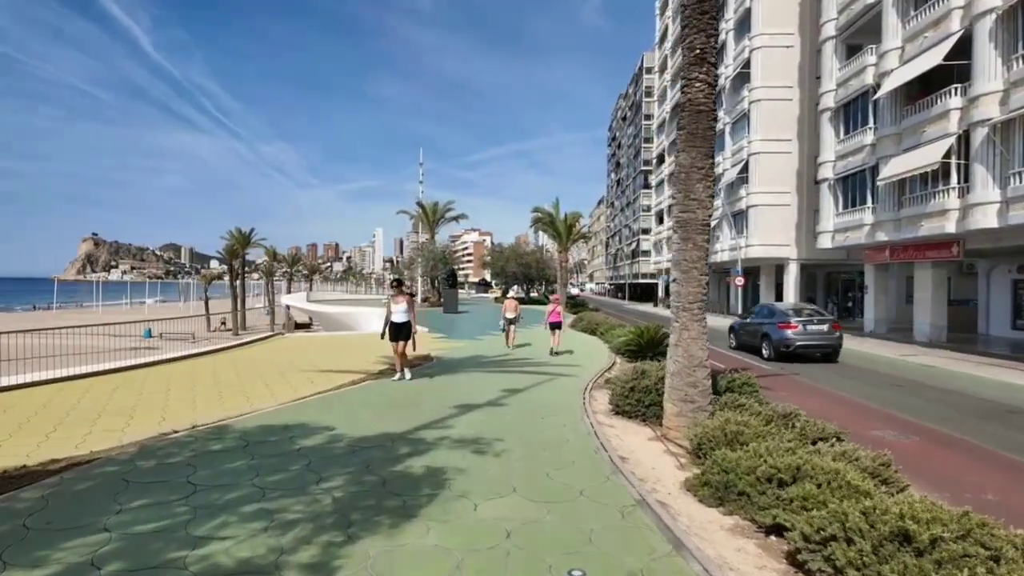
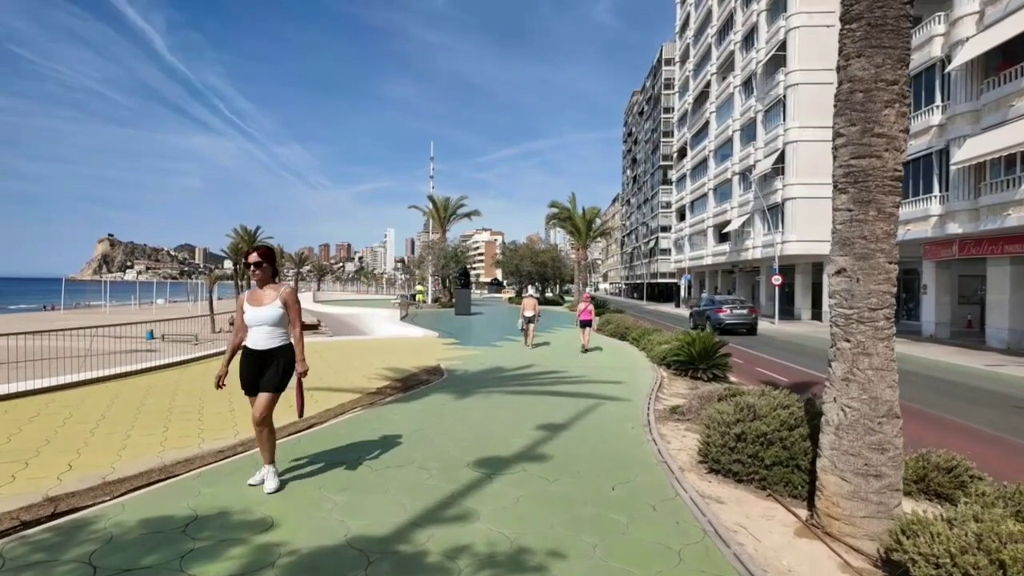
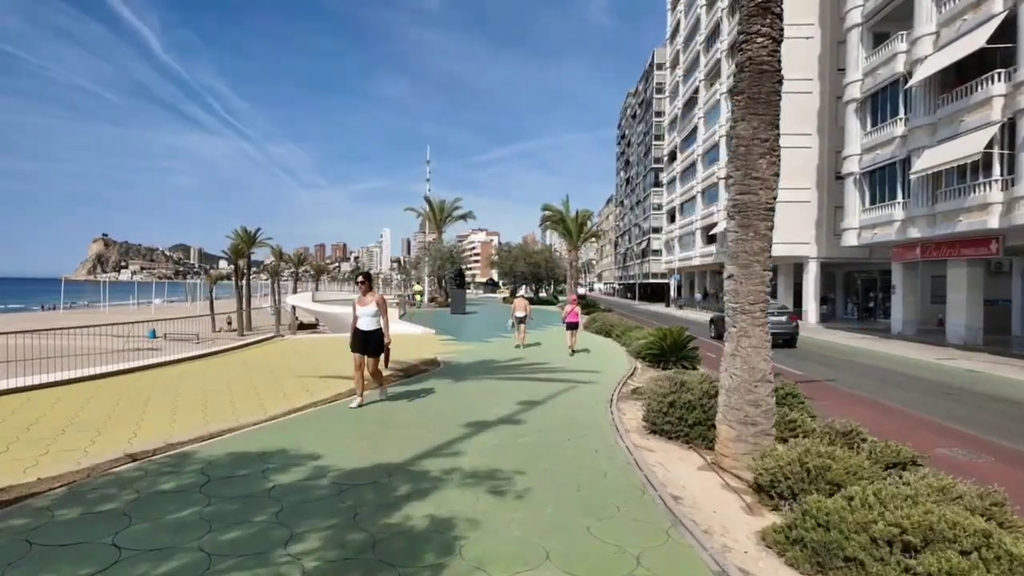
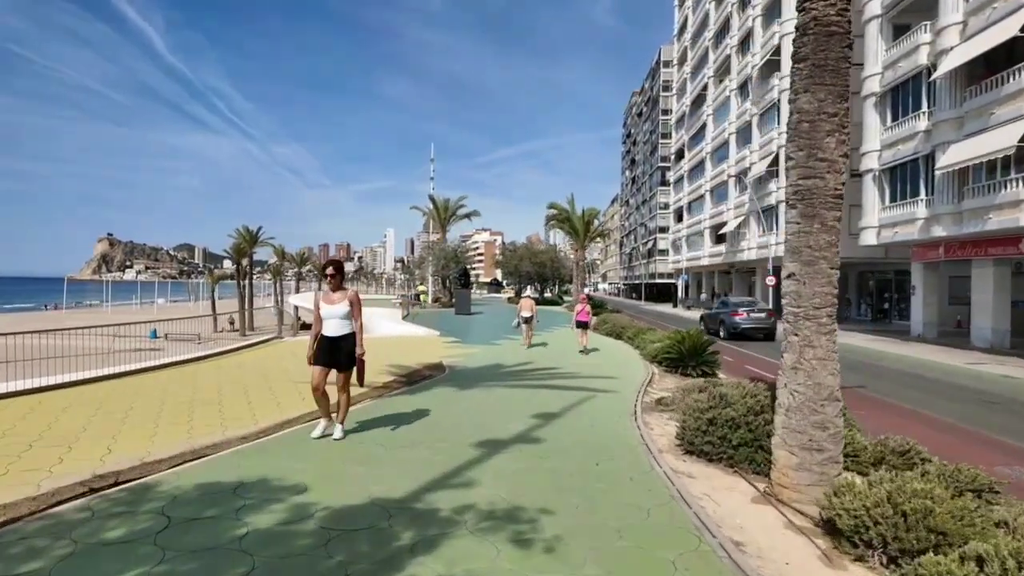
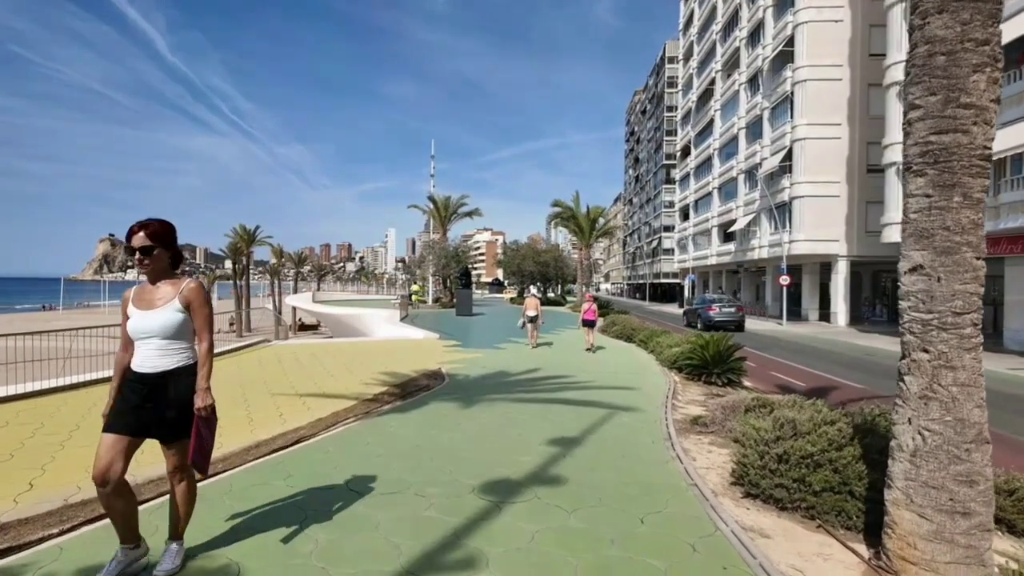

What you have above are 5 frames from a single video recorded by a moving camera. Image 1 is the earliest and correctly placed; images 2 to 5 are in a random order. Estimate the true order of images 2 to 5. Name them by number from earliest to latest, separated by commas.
3, 4, 2, 5
